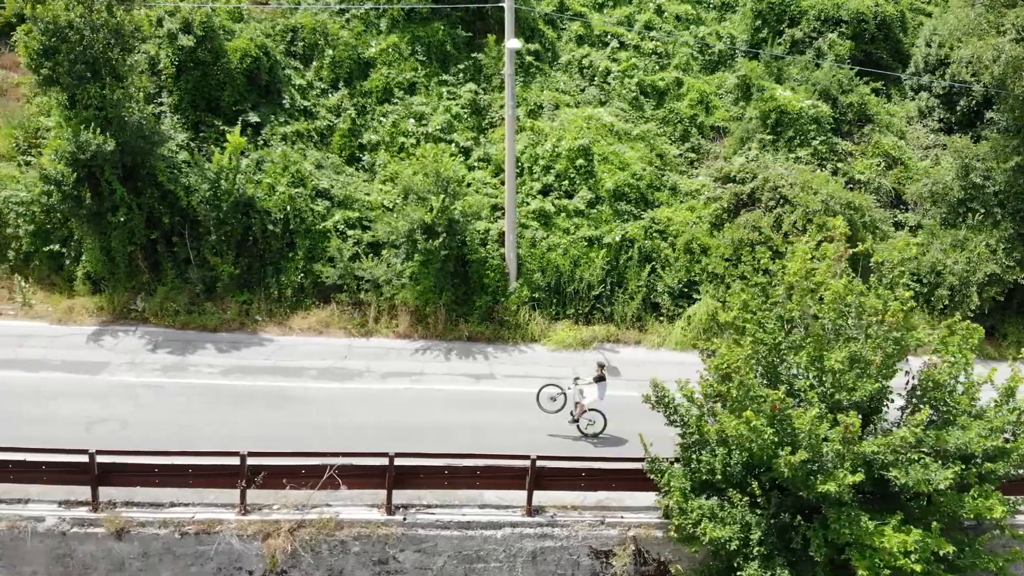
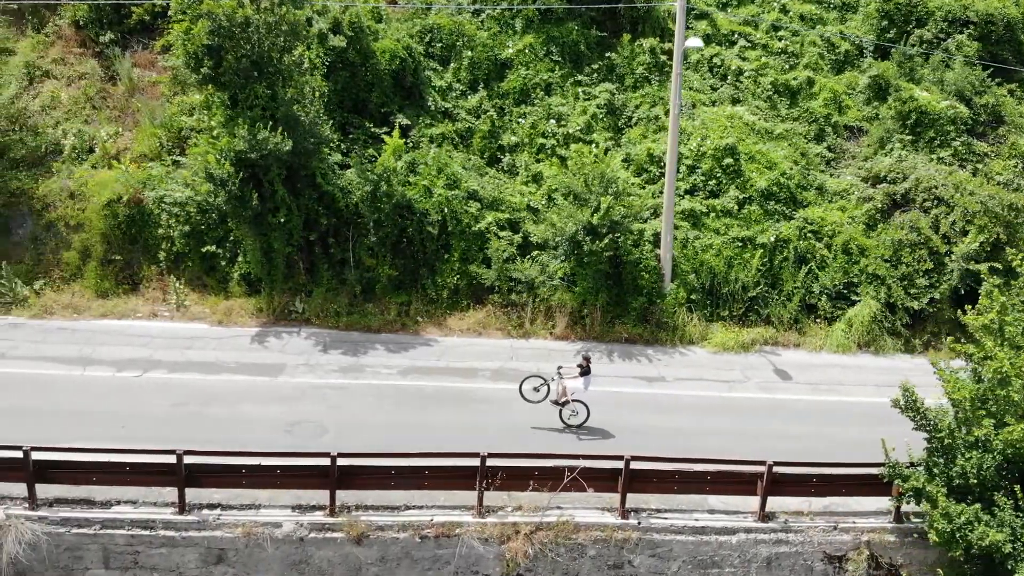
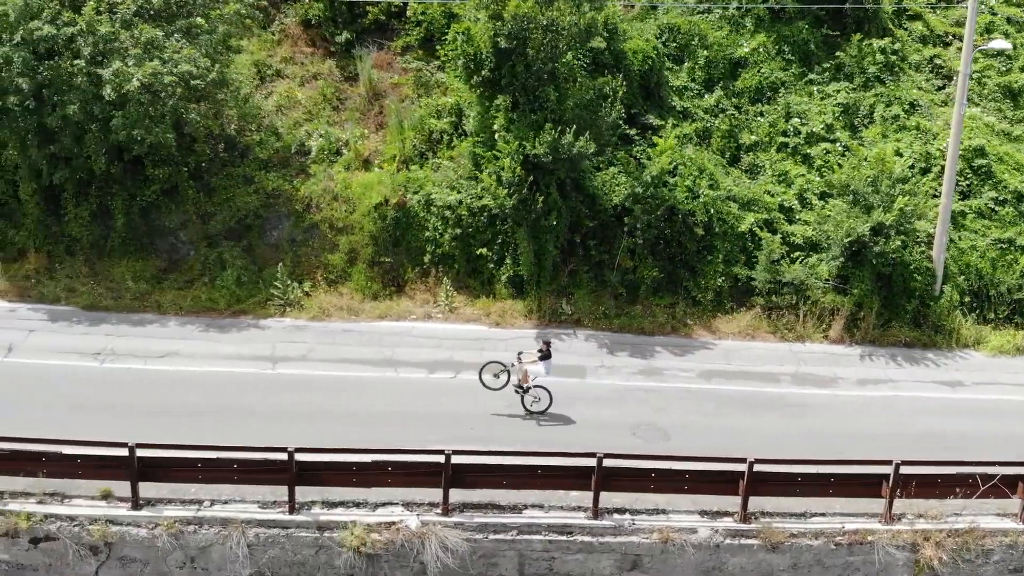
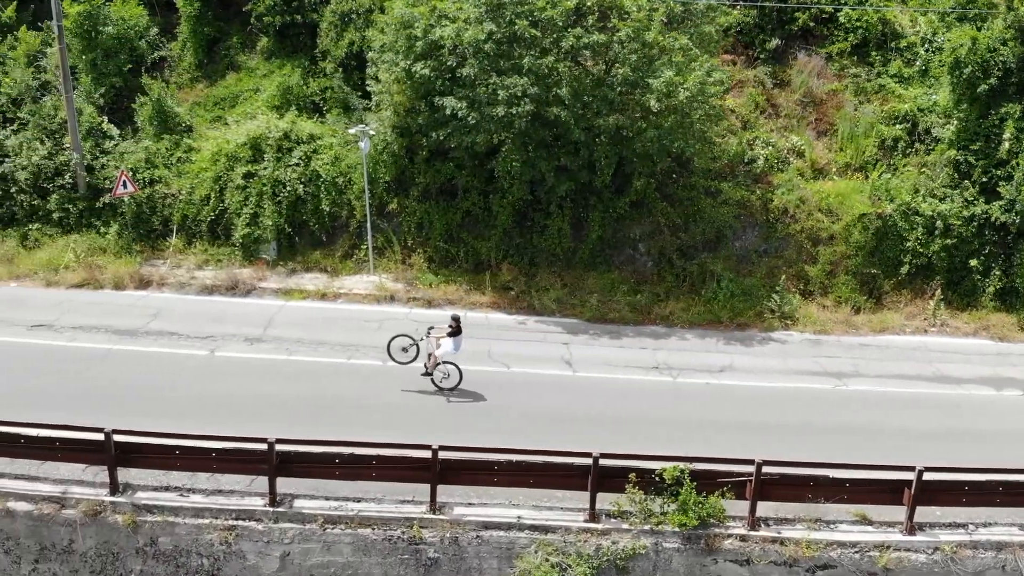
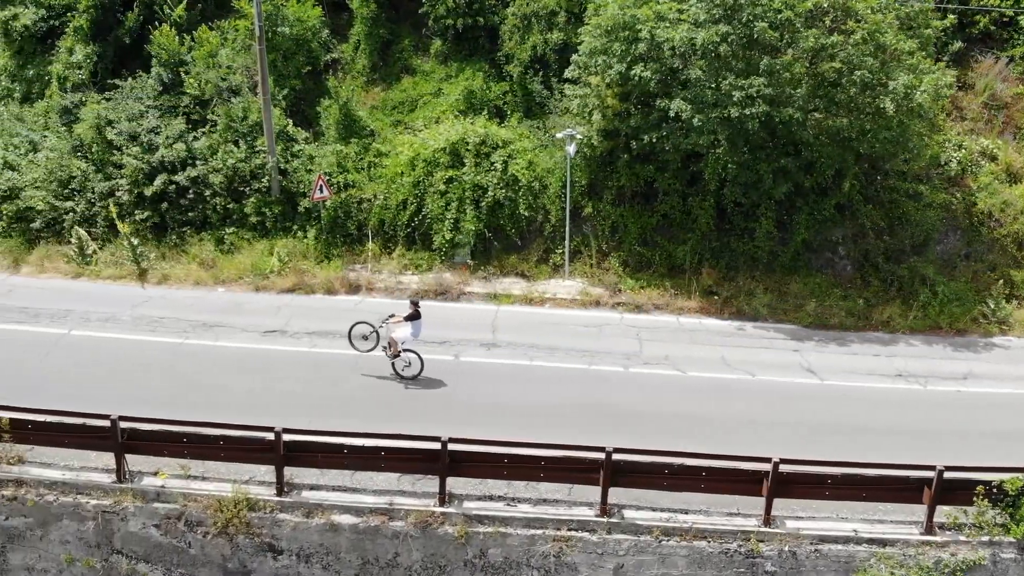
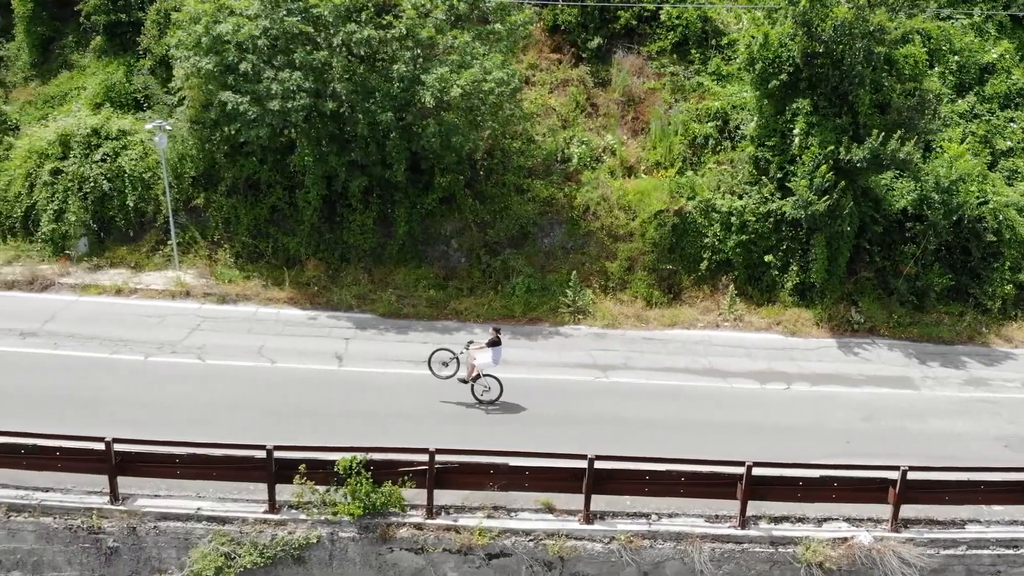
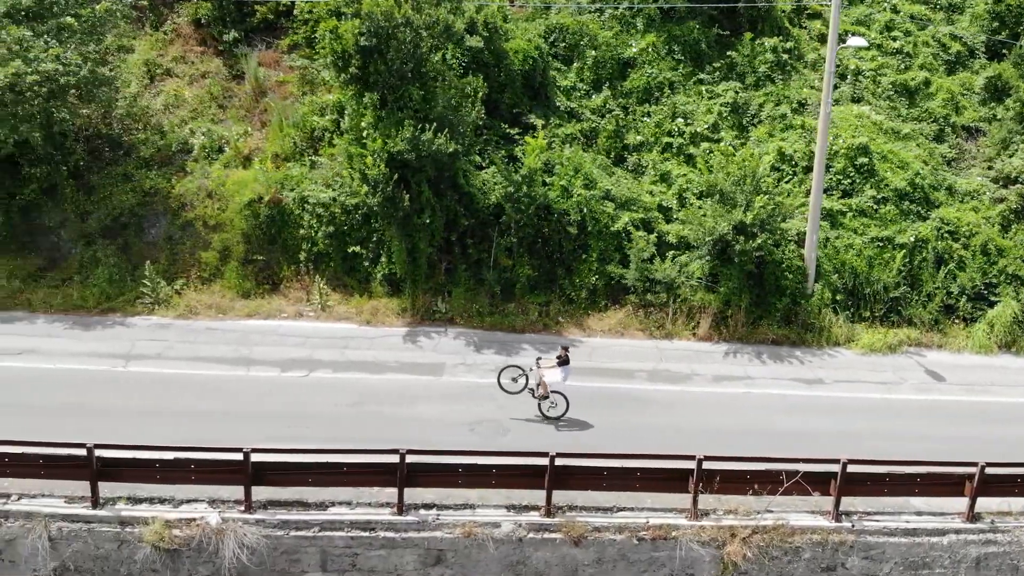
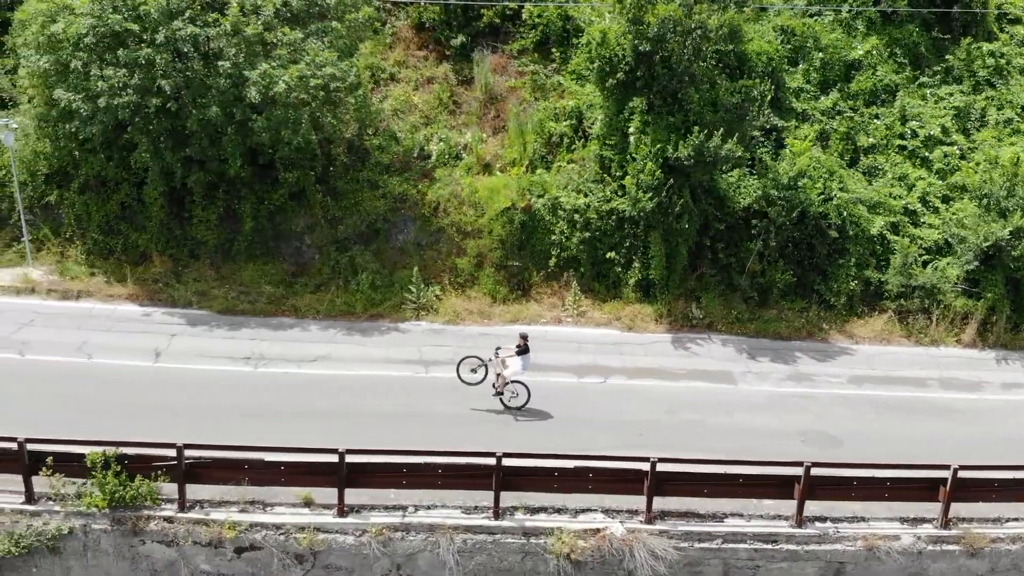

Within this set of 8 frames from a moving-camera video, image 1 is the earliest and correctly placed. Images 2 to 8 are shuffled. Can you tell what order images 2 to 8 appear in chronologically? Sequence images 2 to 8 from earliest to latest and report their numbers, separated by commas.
2, 7, 3, 8, 6, 4, 5
